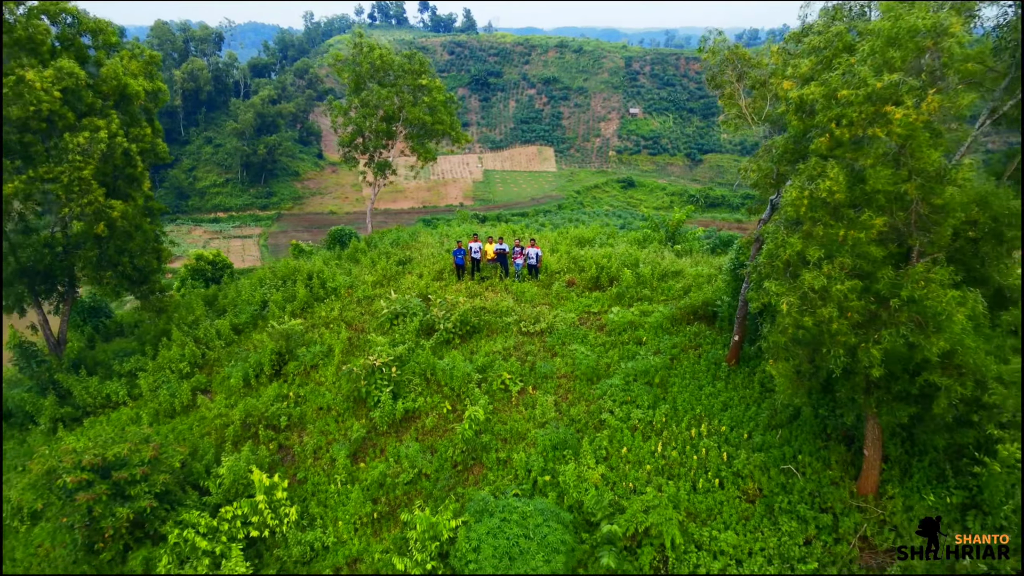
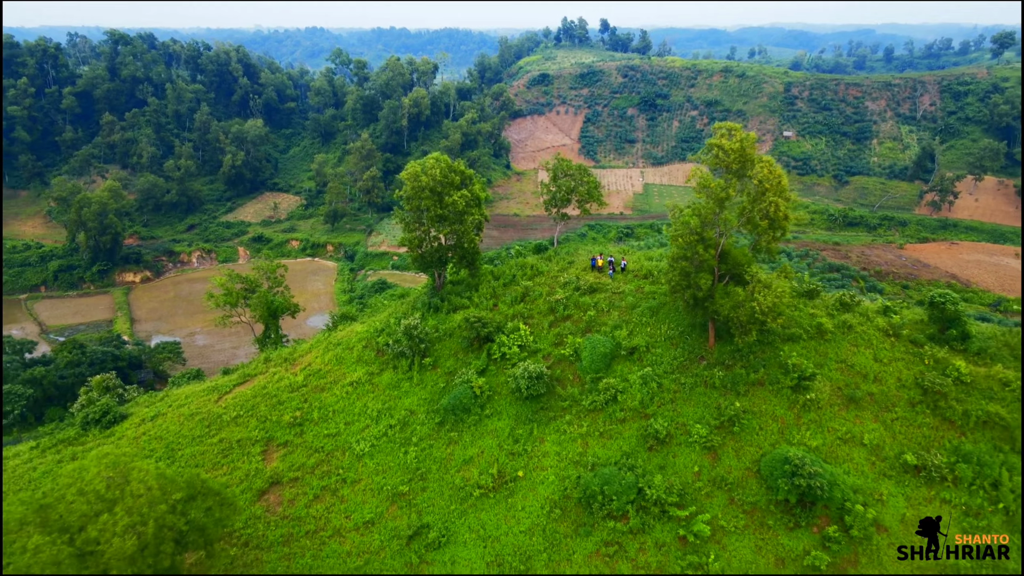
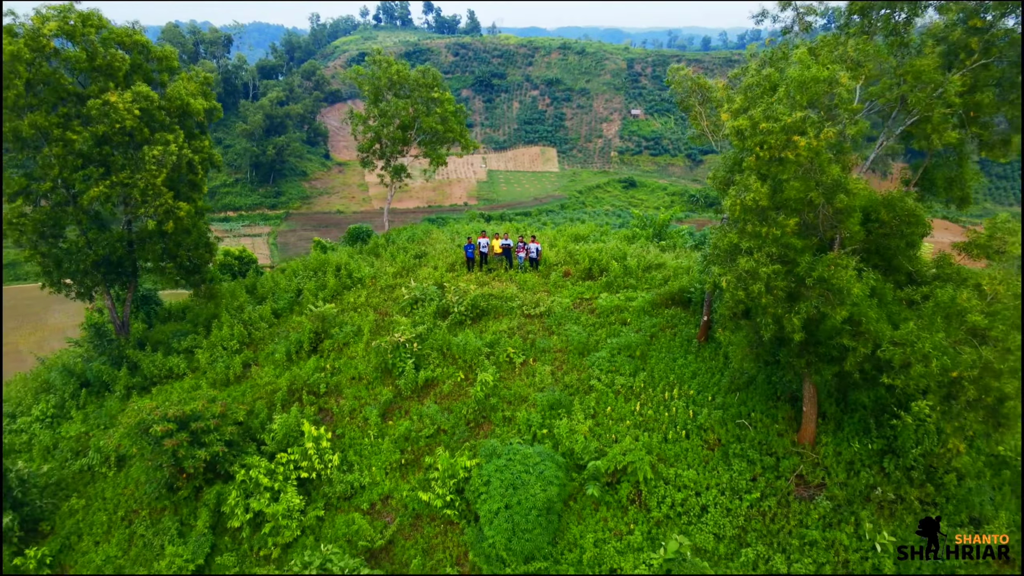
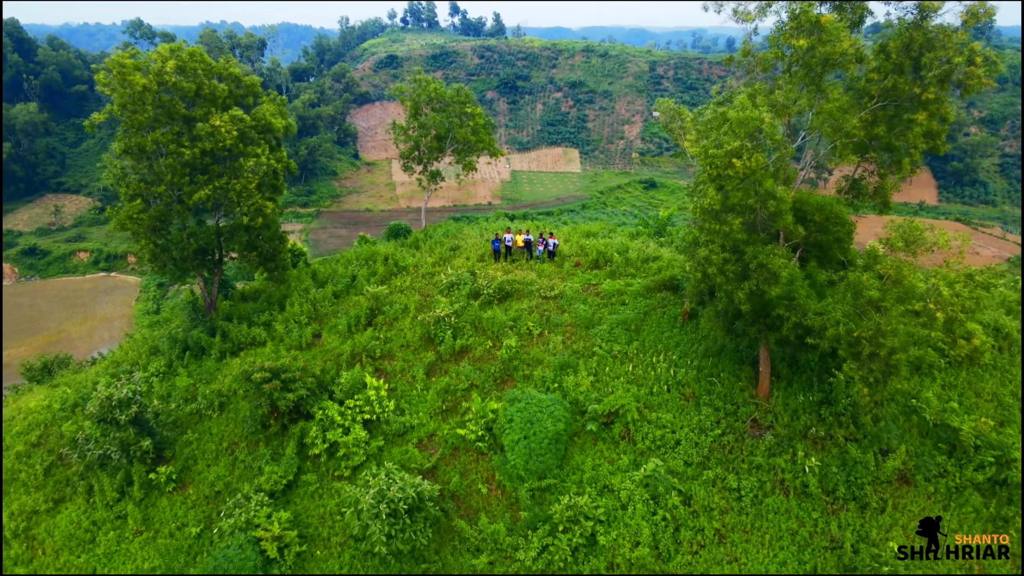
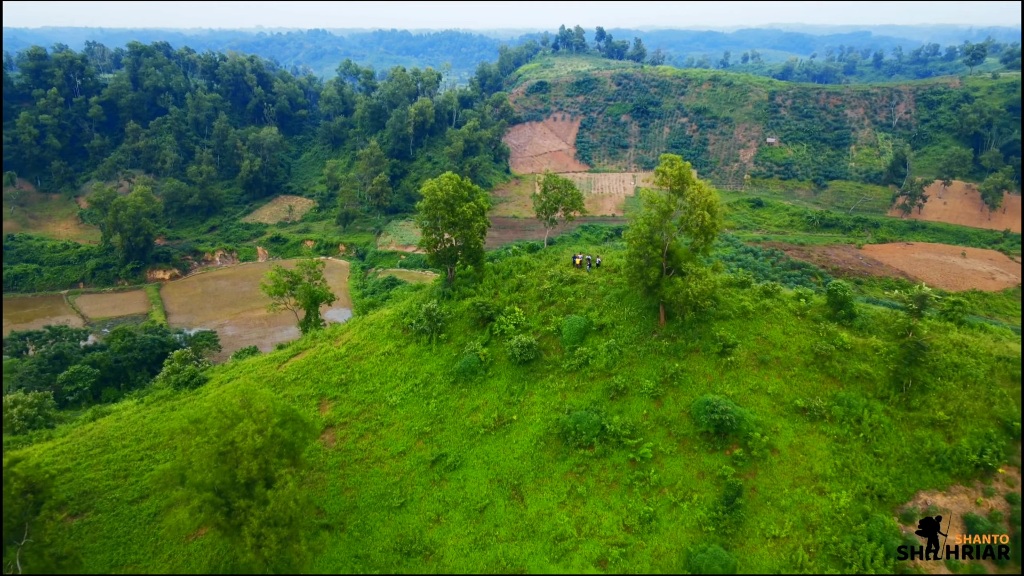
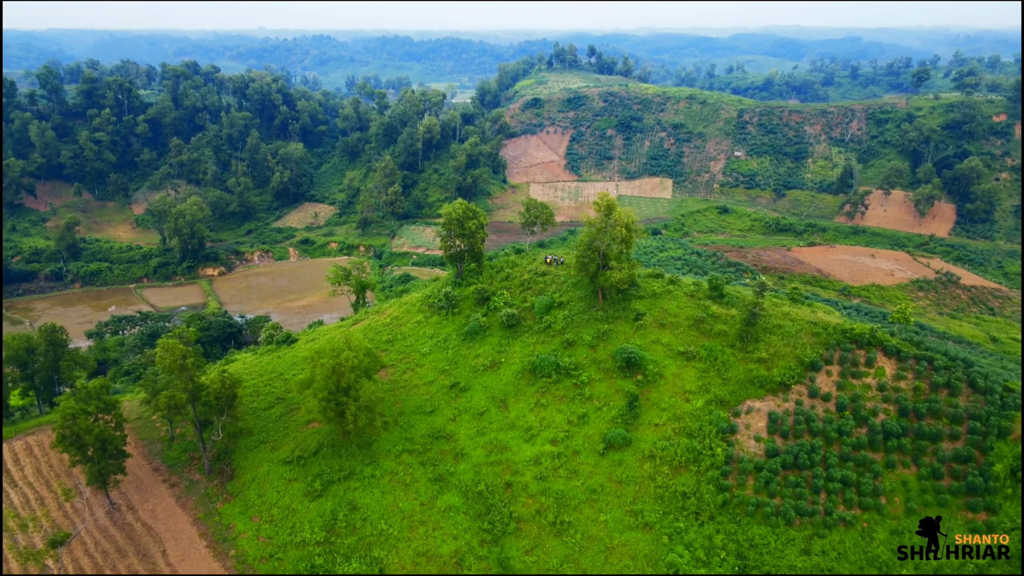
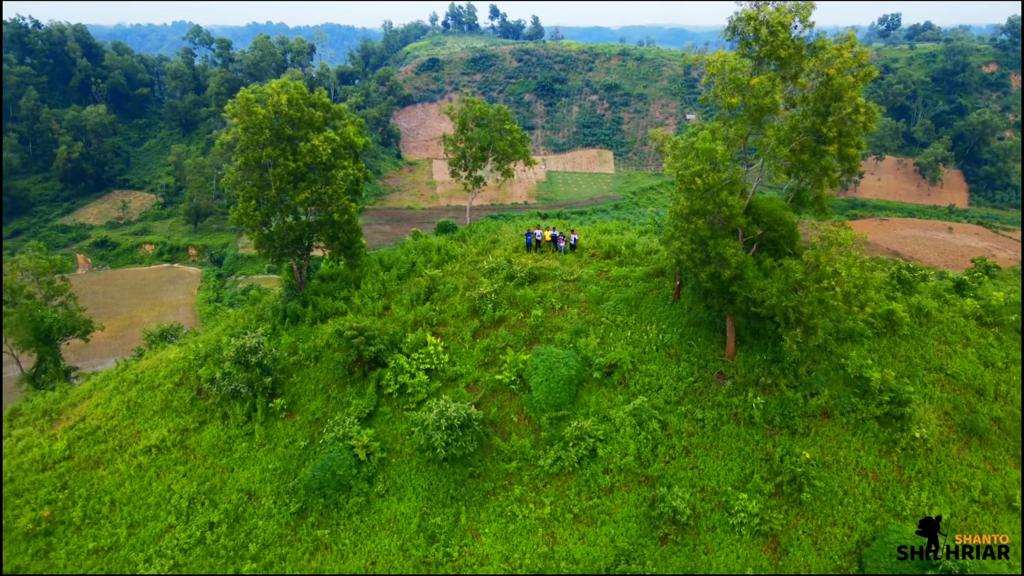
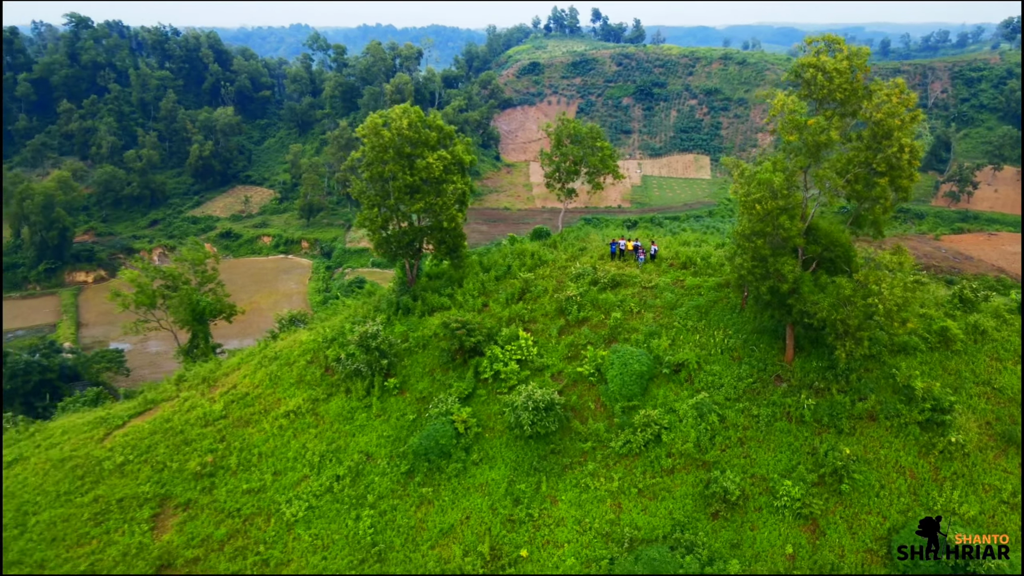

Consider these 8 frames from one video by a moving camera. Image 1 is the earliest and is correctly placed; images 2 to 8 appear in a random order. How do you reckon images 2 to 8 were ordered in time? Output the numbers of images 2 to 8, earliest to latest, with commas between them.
3, 4, 7, 8, 2, 5, 6
